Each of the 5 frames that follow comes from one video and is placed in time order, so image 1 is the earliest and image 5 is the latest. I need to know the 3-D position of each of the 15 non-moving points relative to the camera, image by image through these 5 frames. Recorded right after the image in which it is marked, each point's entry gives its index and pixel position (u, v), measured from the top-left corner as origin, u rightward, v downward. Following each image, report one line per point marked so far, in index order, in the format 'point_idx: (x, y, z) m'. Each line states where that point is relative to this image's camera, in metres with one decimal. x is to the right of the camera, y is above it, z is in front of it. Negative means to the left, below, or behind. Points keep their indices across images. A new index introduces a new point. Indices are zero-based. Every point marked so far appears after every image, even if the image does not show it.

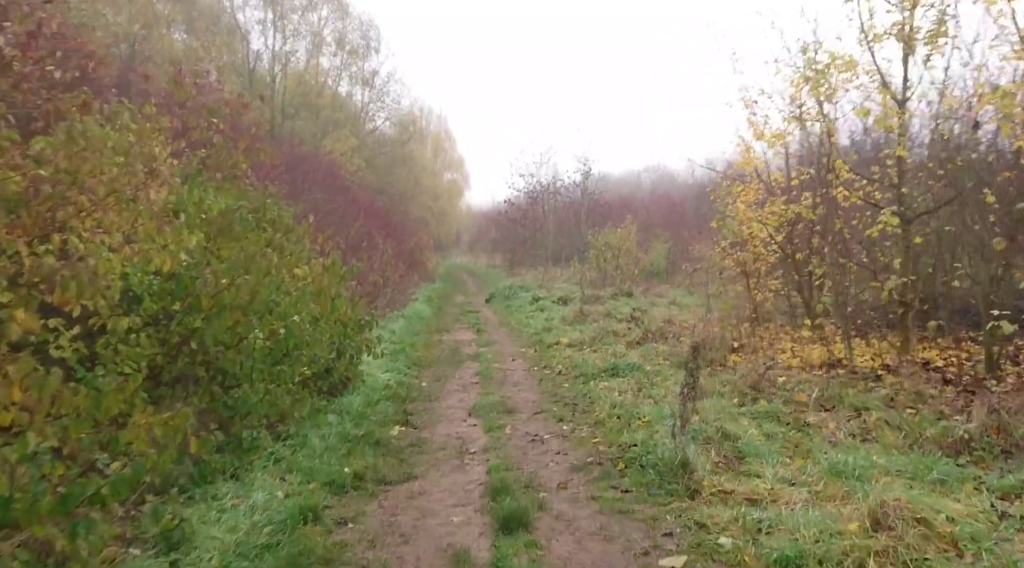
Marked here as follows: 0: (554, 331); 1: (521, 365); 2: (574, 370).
0: (+0.9, -1.0, +14.7) m
1: (+0.1, -1.3, +11.9) m
2: (+0.9, -1.2, +10.3) m
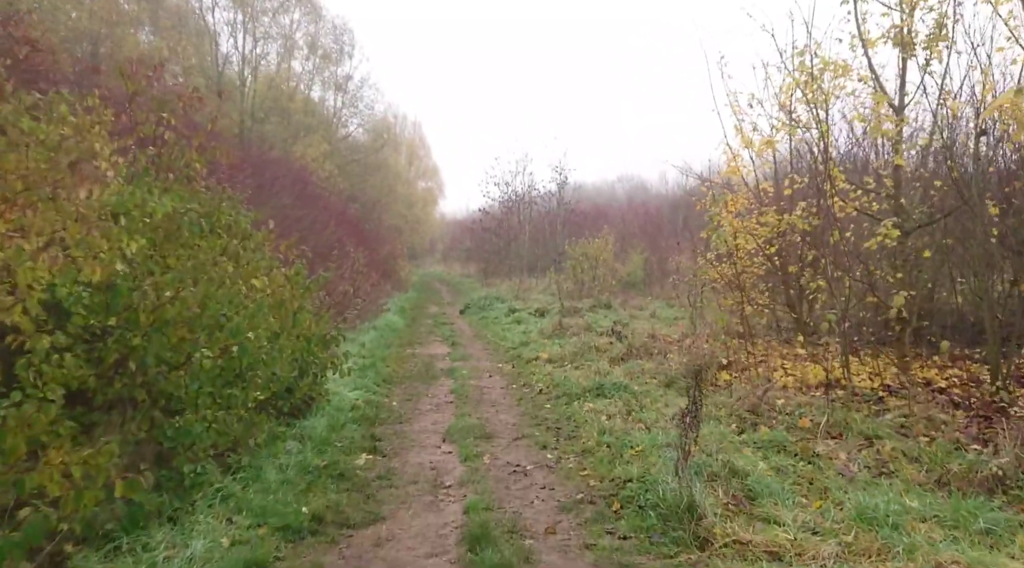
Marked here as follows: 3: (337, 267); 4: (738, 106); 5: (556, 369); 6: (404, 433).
0: (+0.4, -1.2, +14.0) m
1: (-0.2, -1.5, +11.3) m
2: (+0.6, -1.4, +9.6) m
3: (-4.6, +0.4, +19.3) m
4: (+3.8, +3.0, +12.1) m
5: (+0.7, -1.3, +11.0) m
6: (-1.2, -1.6, +8.1) m
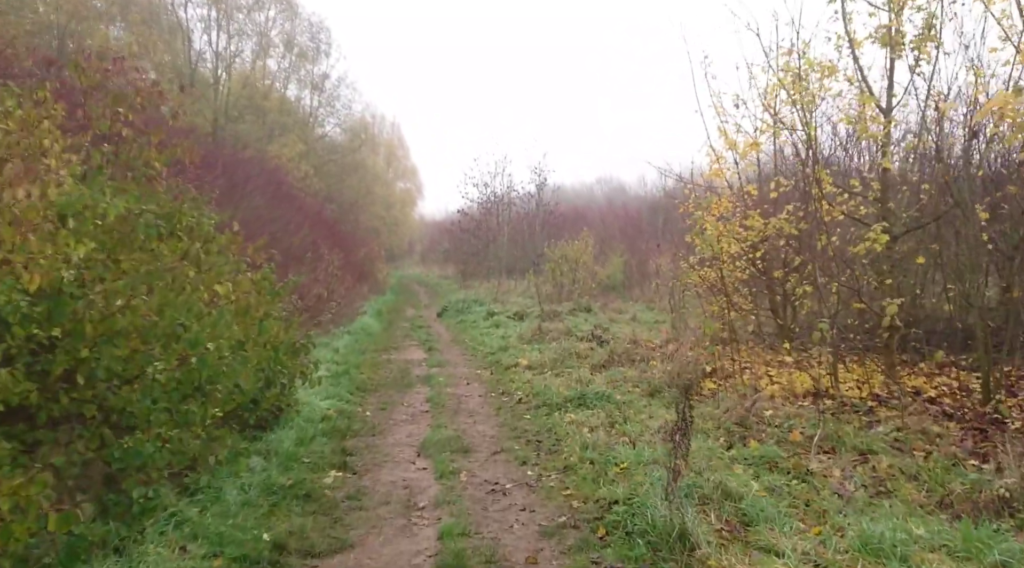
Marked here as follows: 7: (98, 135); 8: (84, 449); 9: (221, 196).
0: (0.0, -1.3, +13.7) m
1: (-0.5, -1.6, +10.9) m
2: (+0.3, -1.5, +9.3) m
3: (-5.2, +0.3, +18.8) m
4: (+3.4, +2.9, +11.8) m
5: (+0.4, -1.4, +10.7) m
6: (-1.4, -1.7, +7.7) m
7: (-4.1, +1.5, +7.2) m
8: (-2.9, -1.1, +4.9) m
9: (-6.5, +1.9, +16.3) m
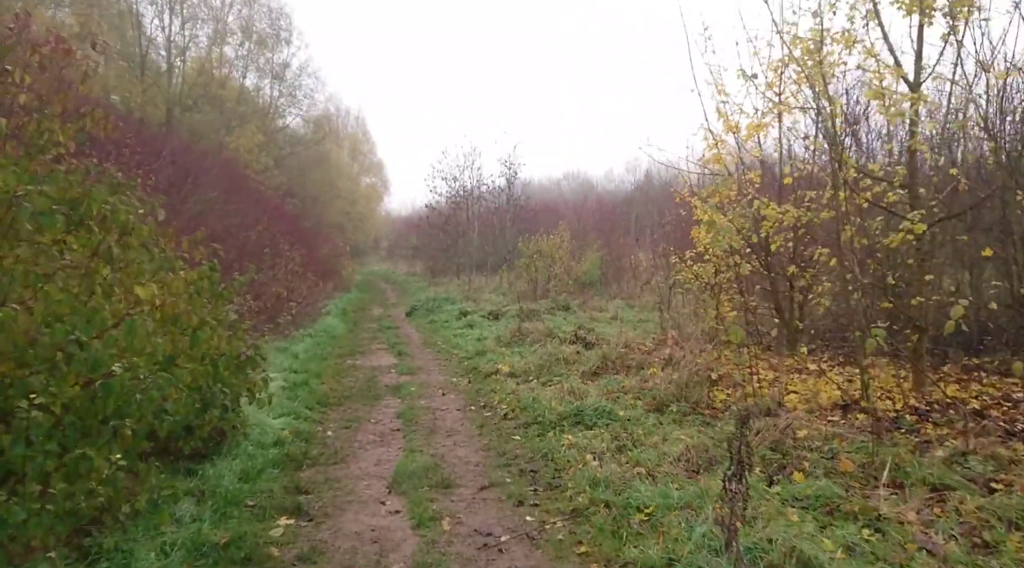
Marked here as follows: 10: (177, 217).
0: (-0.4, -1.2, +12.4) m
1: (-0.8, -1.6, +9.7) m
2: (+0.1, -1.5, +8.1) m
3: (-5.8, +0.3, +17.3) m
4: (+3.1, +2.9, +10.7) m
5: (+0.1, -1.4, +9.5) m
6: (-1.5, -1.7, +6.4) m
7: (-4.2, +1.5, +5.8) m
8: (-2.9, -1.2, +3.6) m
9: (-7.0, +1.9, +14.8) m
10: (-6.5, +1.3, +14.5) m
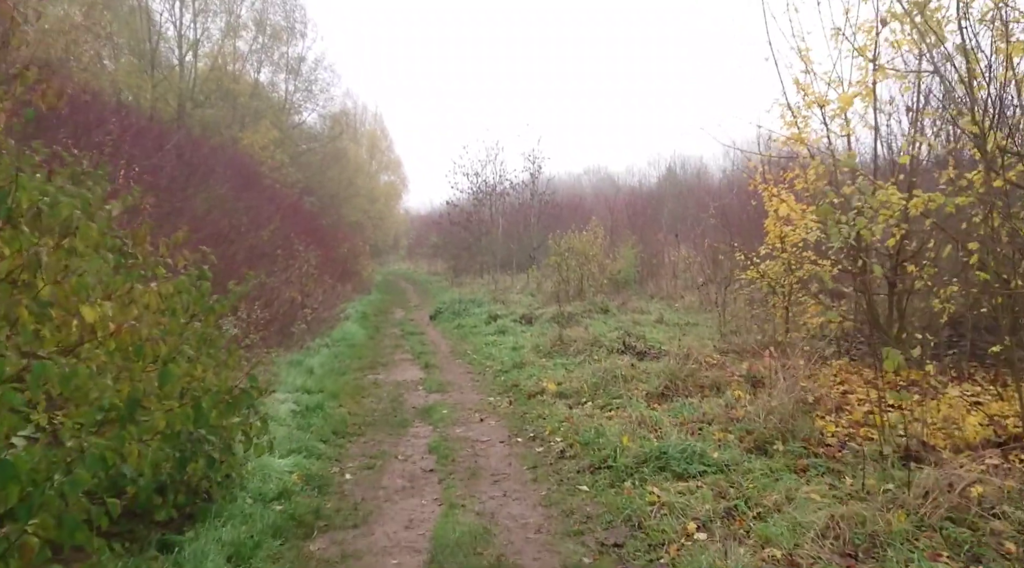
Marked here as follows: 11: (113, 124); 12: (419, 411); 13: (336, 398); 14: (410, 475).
0: (+0.3, -1.3, +10.9) m
1: (-0.2, -1.6, +8.1) m
2: (+0.7, -1.5, +6.5) m
3: (-5.0, +0.3, +15.9) m
4: (+3.7, +2.9, +9.1) m
5: (+0.7, -1.4, +7.9) m
6: (-1.0, -1.8, +4.9) m
7: (-3.7, +1.3, +4.3) m
8: (-2.5, -1.3, +2.1) m
9: (-6.4, +1.8, +13.4) m
10: (-5.8, +1.2, +13.1) m
11: (-7.1, +2.8, +13.1) m
12: (-1.2, -1.6, +9.3) m
13: (-2.3, -1.5, +9.7) m
14: (-1.0, -1.8, +6.8) m
